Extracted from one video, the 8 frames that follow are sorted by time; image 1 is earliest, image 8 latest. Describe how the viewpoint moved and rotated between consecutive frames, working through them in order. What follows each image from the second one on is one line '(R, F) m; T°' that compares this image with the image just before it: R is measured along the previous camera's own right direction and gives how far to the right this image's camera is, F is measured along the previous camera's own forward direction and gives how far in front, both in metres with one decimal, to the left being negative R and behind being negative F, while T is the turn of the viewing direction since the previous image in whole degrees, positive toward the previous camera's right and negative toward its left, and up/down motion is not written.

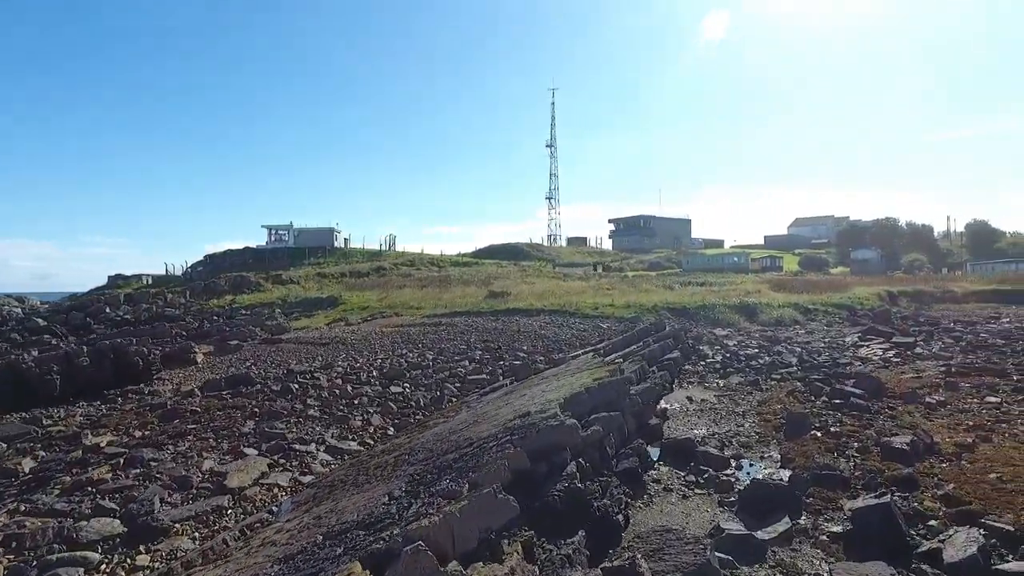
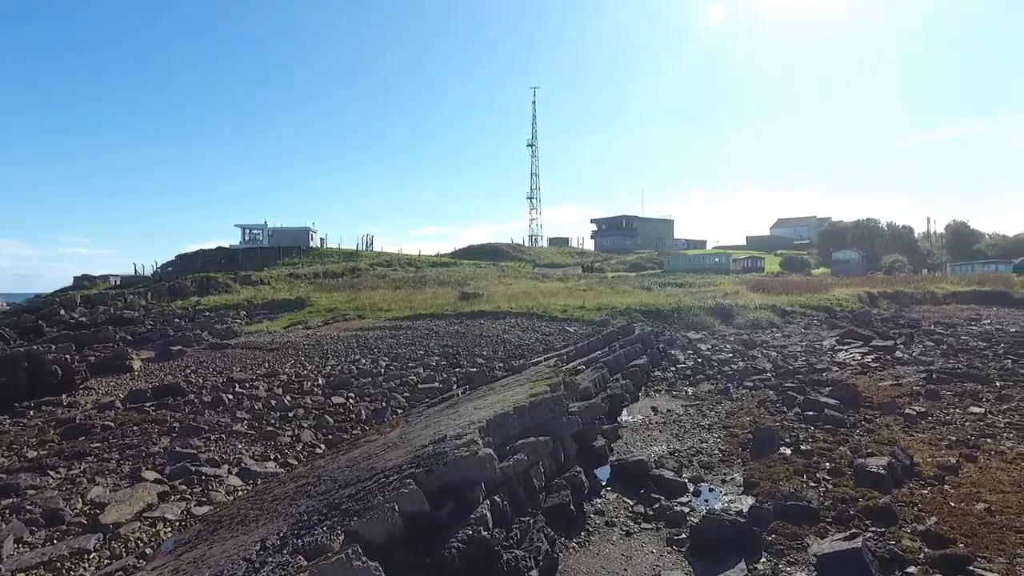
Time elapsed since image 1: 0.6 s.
(+0.8, +1.2) m; +1°
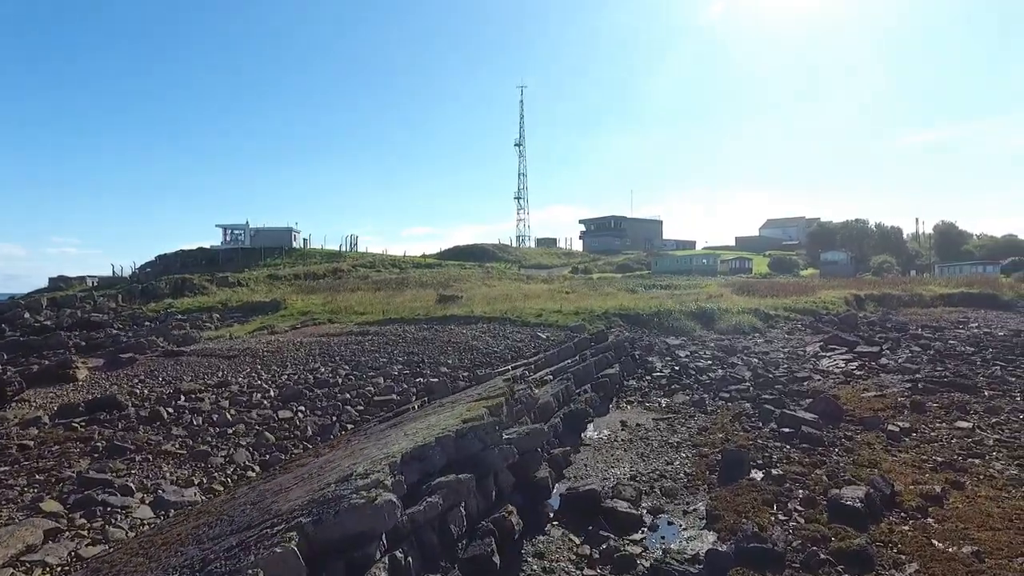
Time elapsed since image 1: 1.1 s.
(+0.7, +0.9) m; +1°
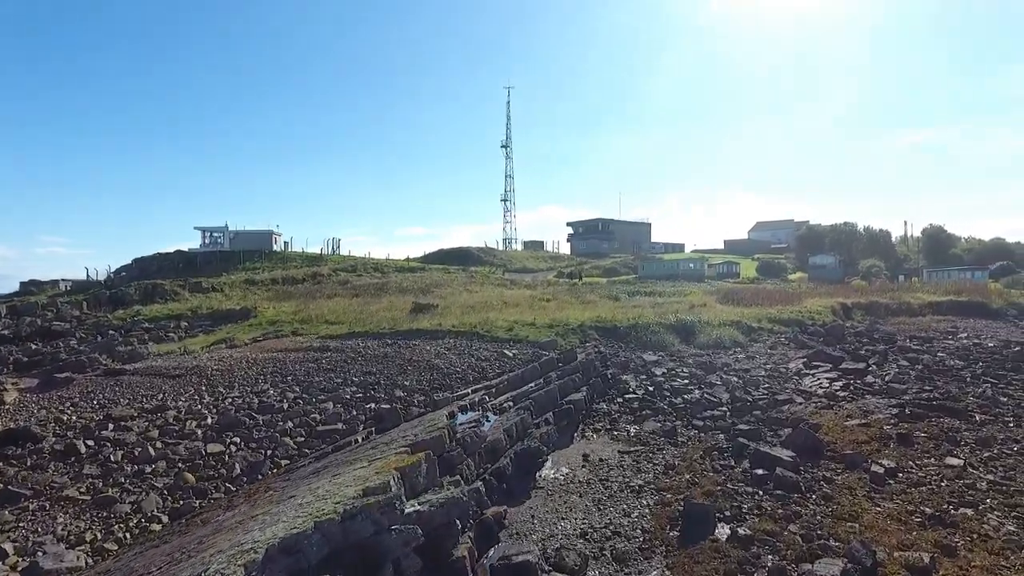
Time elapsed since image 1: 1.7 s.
(+0.8, +1.2) m; +1°
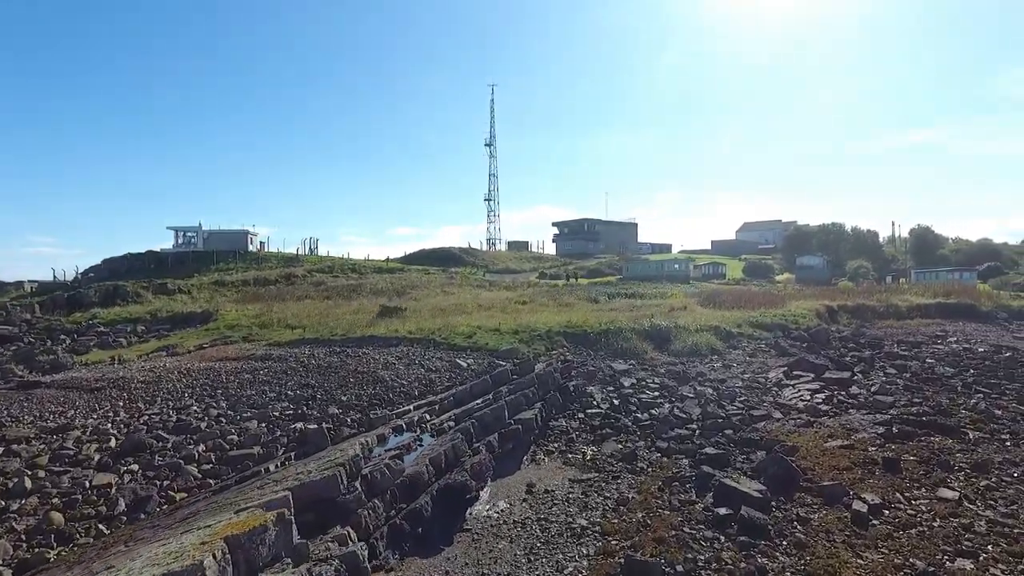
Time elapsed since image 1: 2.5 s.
(+1.0, +1.5) m; +1°
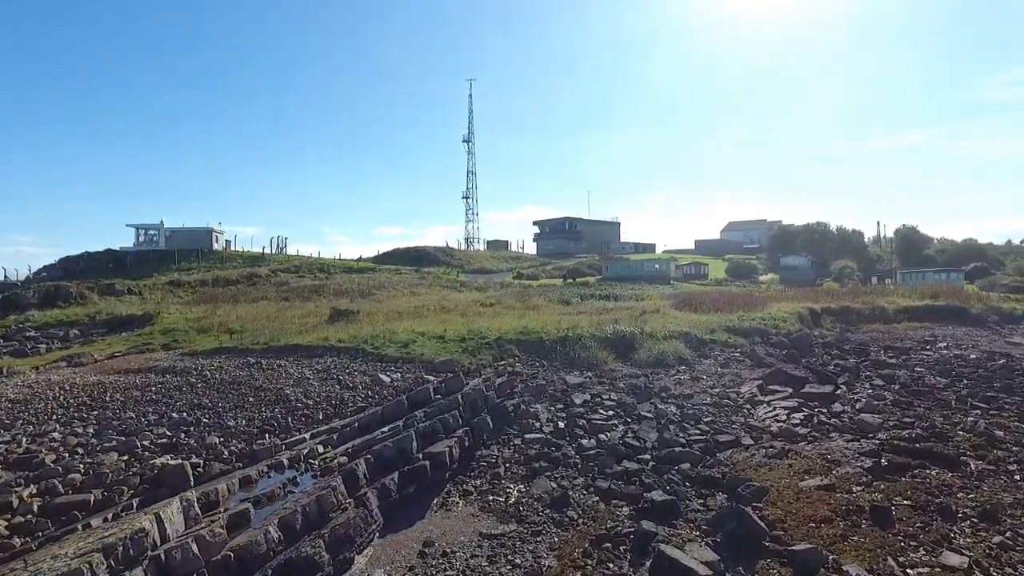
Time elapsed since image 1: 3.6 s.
(+1.3, +2.3) m; +1°
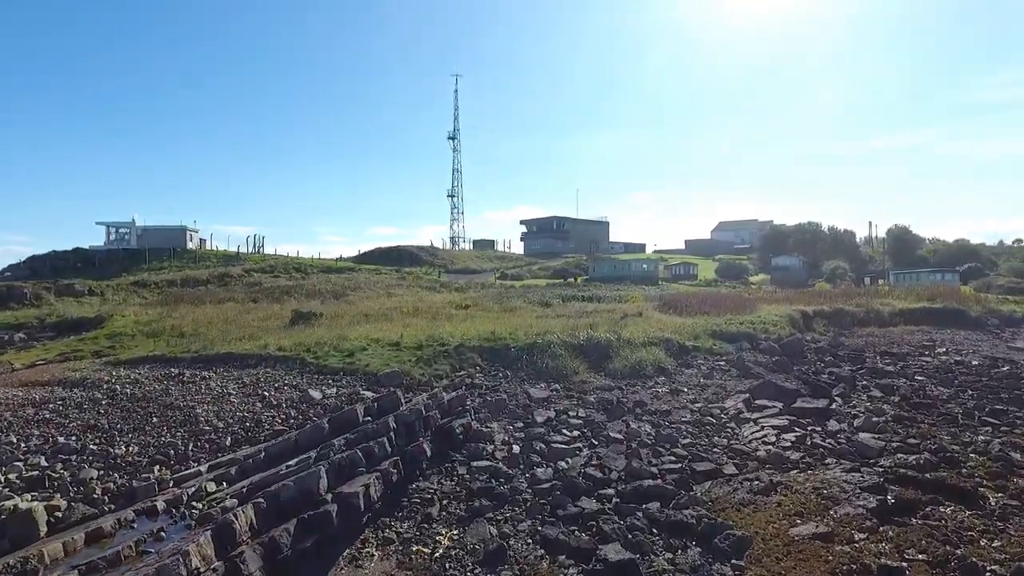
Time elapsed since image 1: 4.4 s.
(+0.9, +1.8) m; +1°
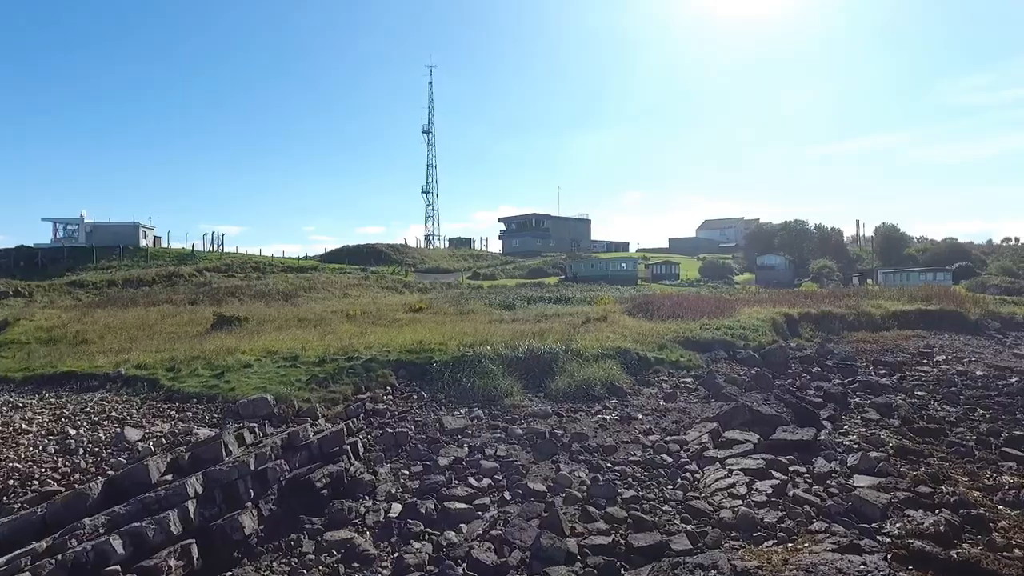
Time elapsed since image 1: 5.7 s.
(+1.6, +3.0) m; +1°
